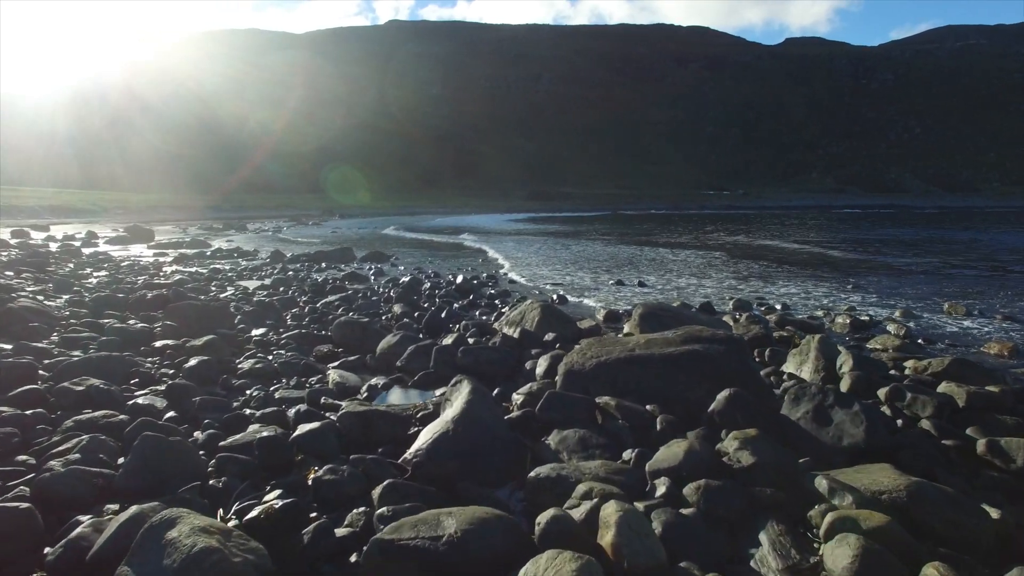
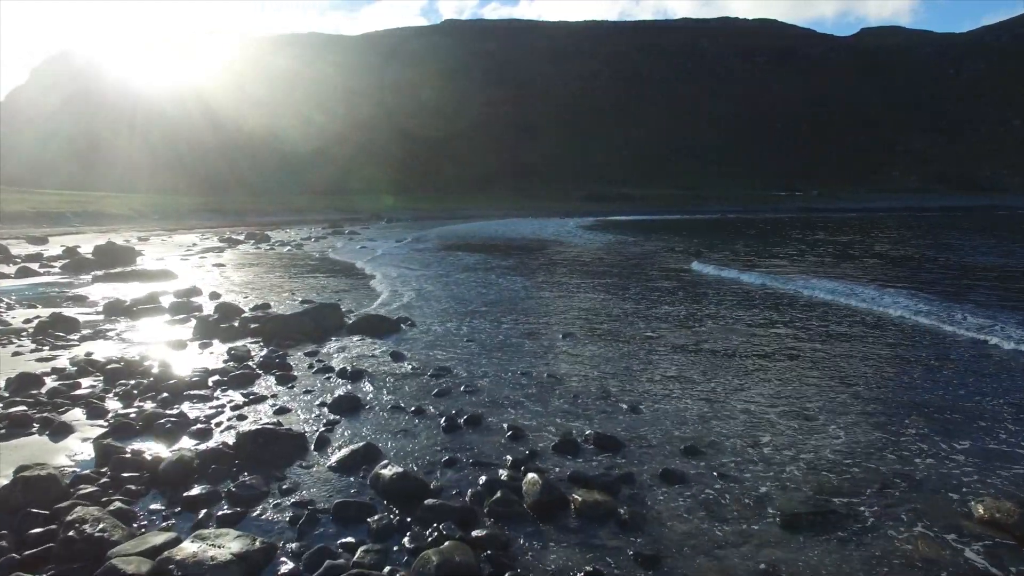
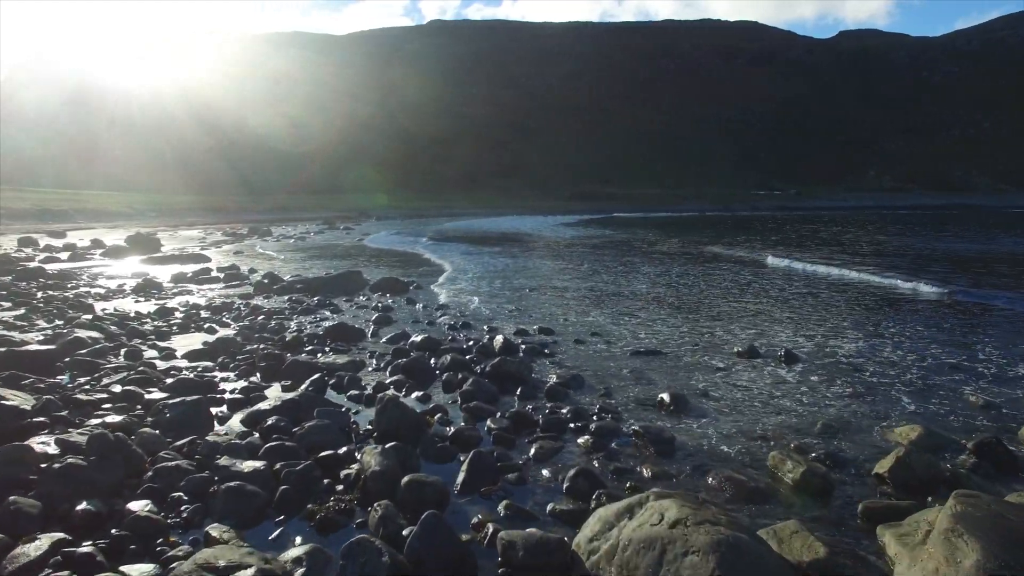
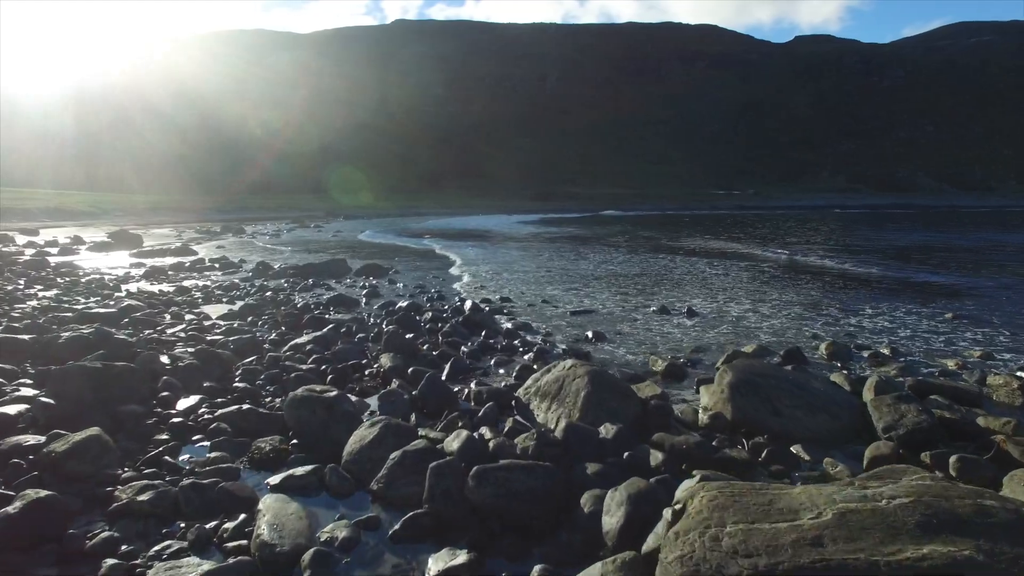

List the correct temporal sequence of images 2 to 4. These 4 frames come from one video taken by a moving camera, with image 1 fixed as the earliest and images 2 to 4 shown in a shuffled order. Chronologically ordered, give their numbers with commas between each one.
4, 3, 2
